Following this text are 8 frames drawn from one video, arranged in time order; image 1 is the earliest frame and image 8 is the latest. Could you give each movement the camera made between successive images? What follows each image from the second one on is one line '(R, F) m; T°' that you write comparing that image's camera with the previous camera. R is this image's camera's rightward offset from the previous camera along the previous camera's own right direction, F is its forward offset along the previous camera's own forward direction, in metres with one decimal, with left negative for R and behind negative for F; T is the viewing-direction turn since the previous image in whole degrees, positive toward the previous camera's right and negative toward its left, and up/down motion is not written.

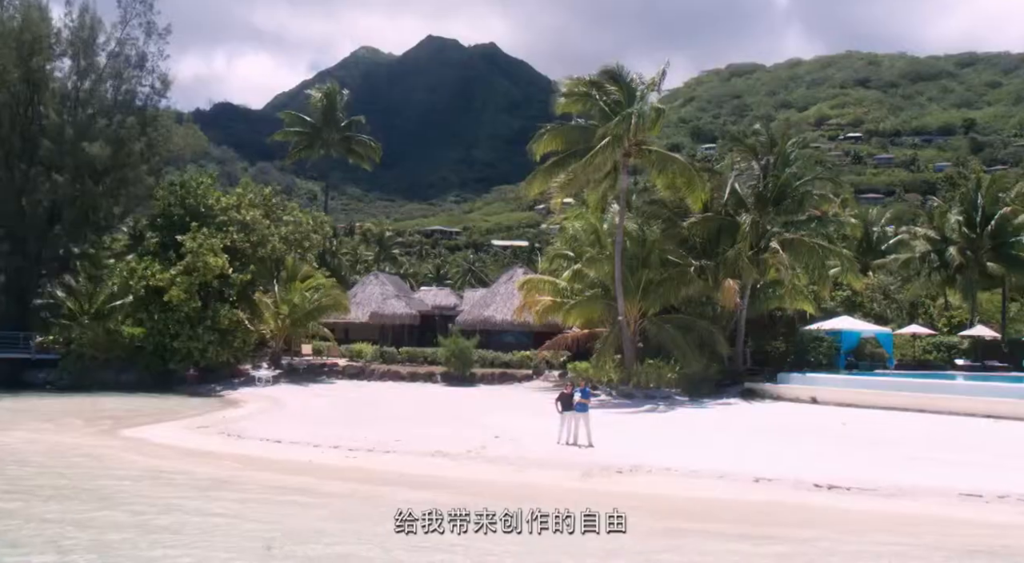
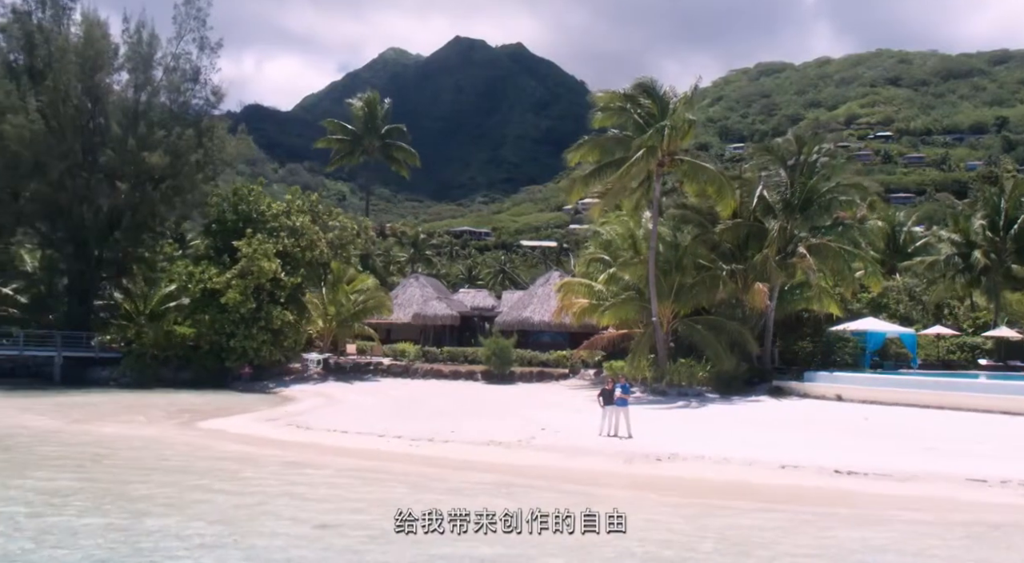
(-0.4, -1.5) m; -2°
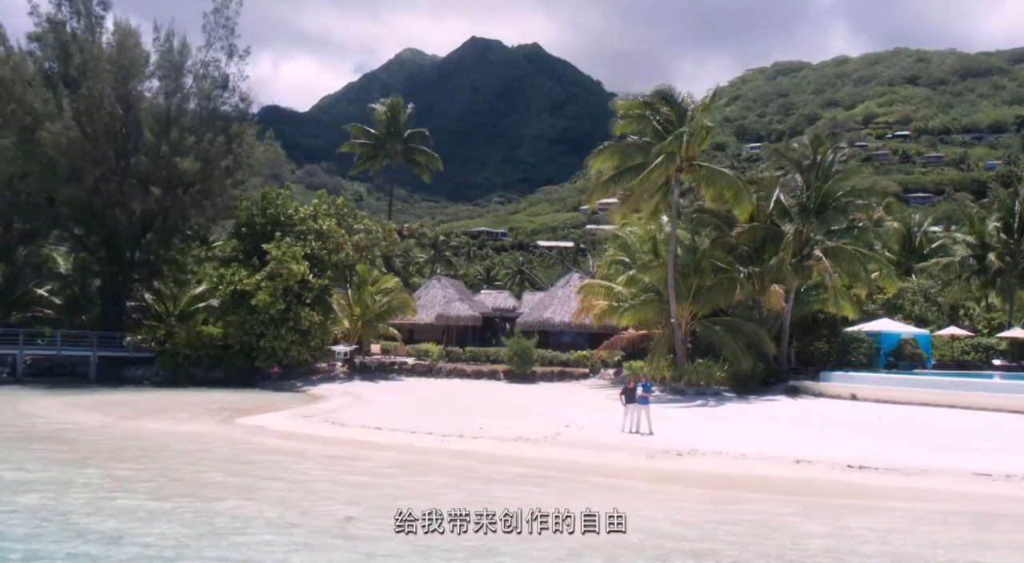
(-0.2, -0.8) m; -1°
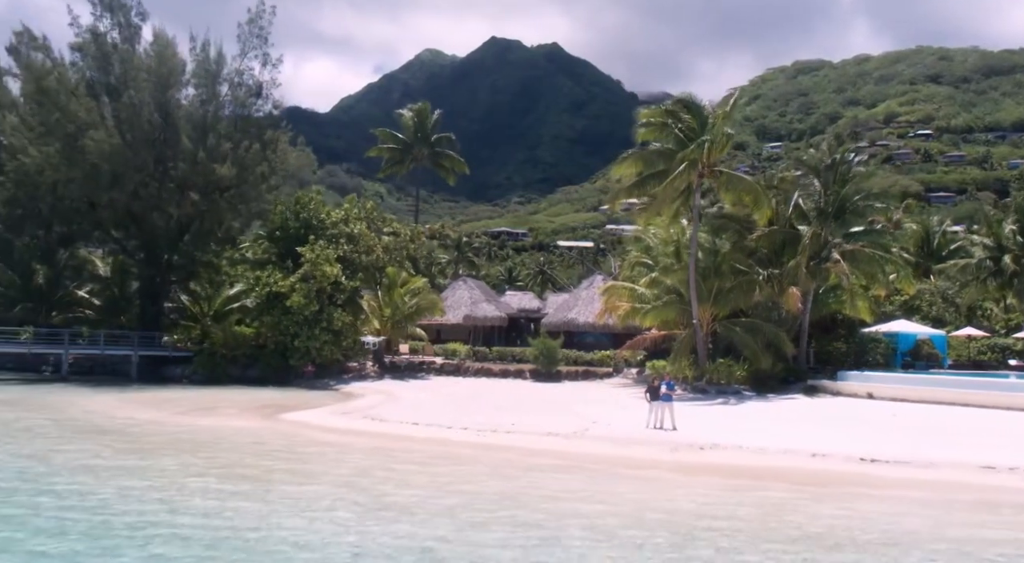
(-0.2, -1.1) m; -1°
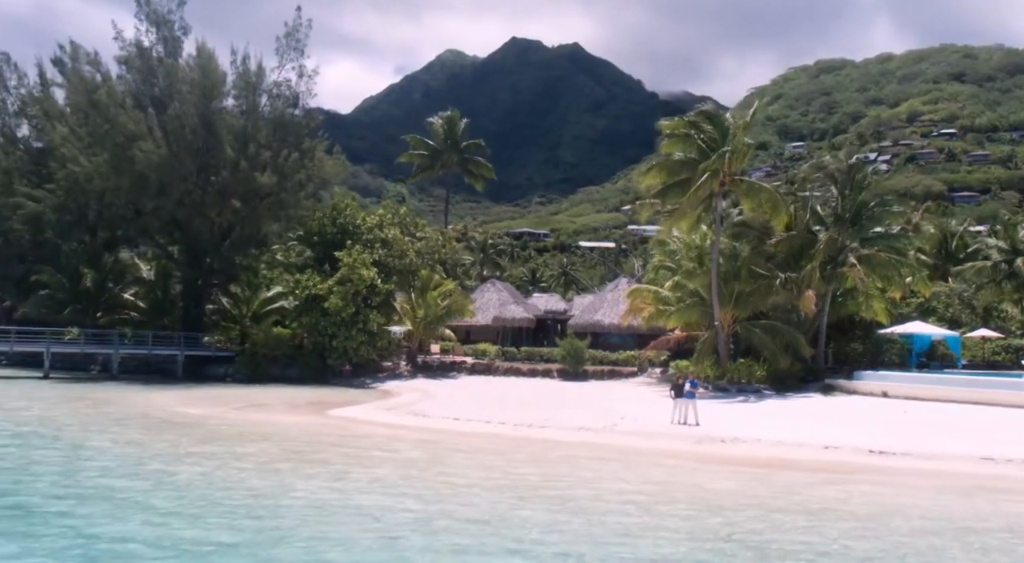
(-0.3, -1.5) m; -1°
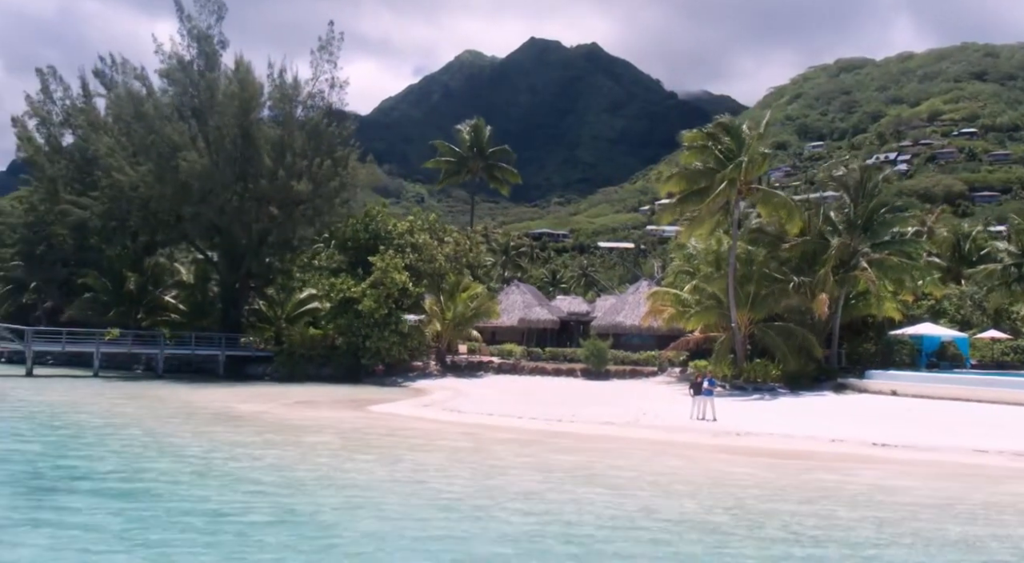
(-0.3, -1.7) m; -1°
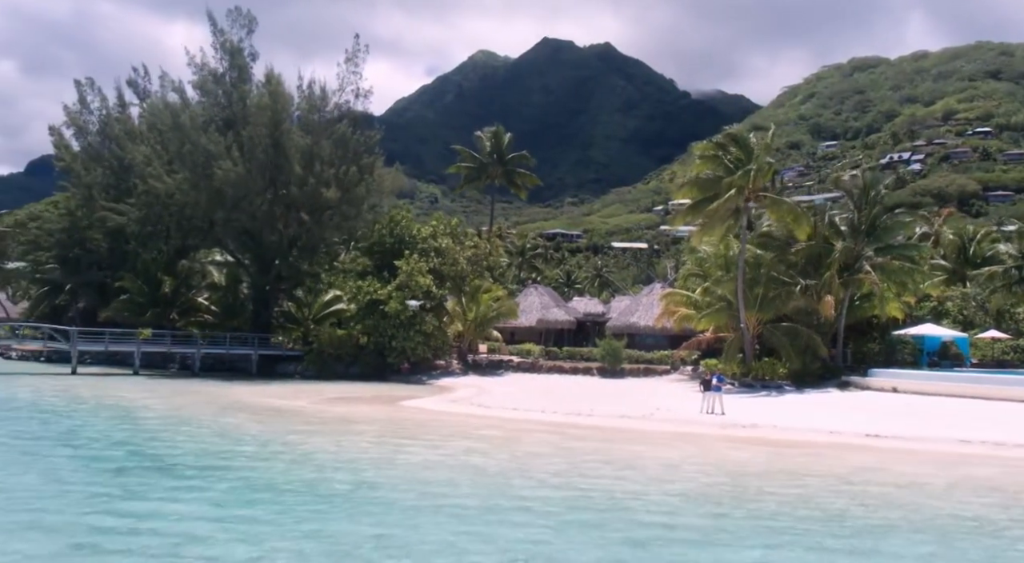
(-0.3, -1.8) m; -1°
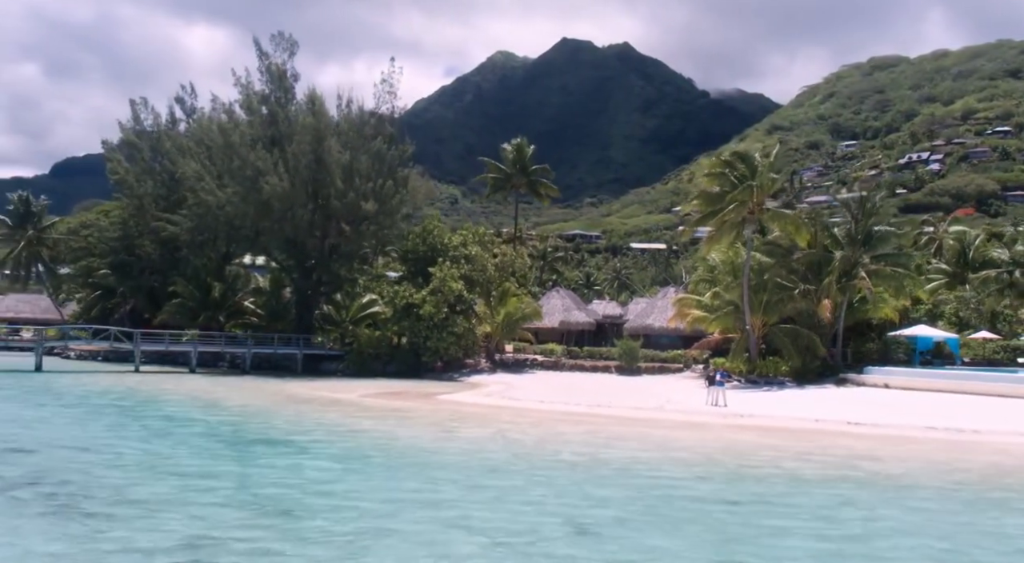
(-0.3, -3.4) m; -1°
